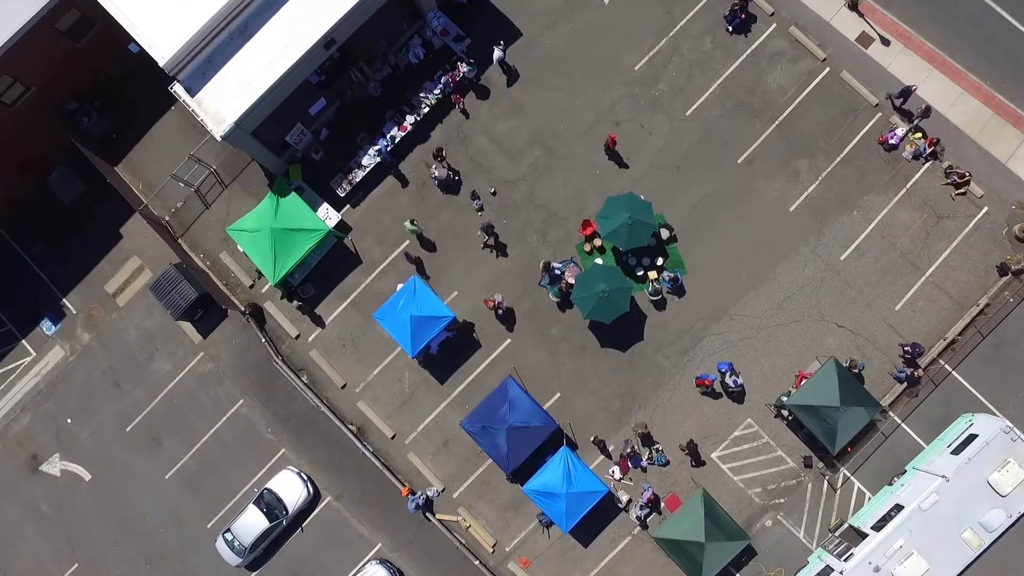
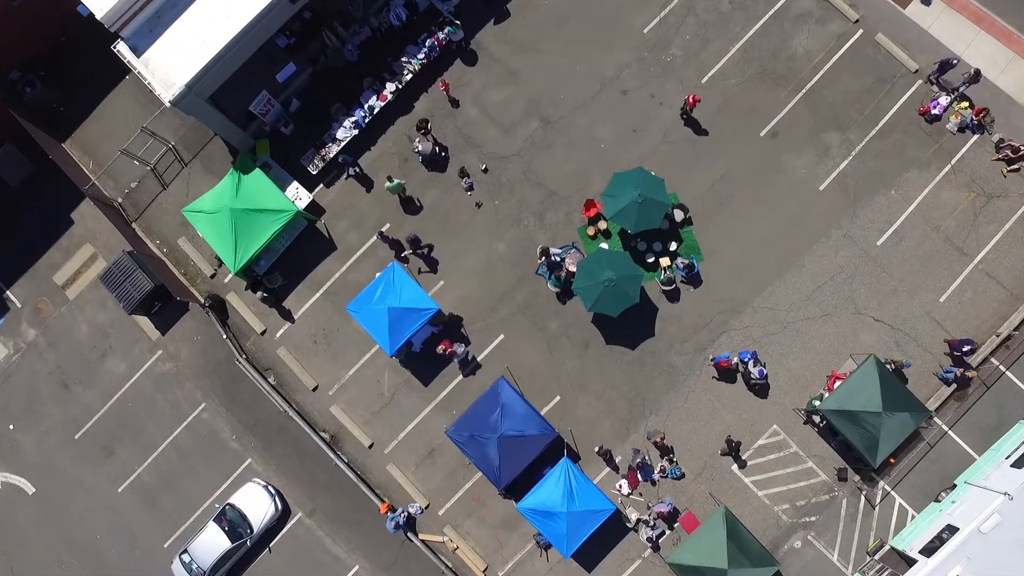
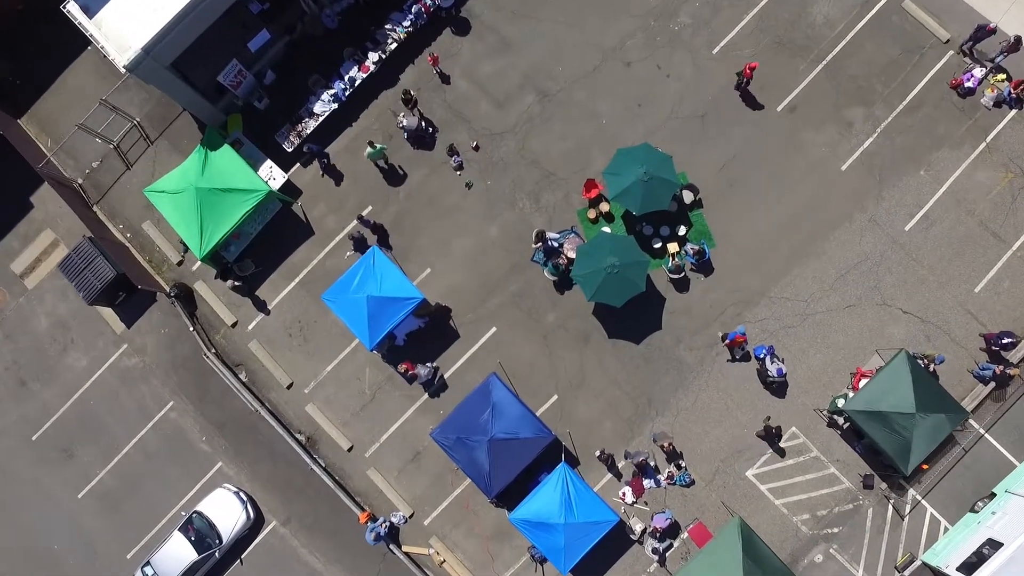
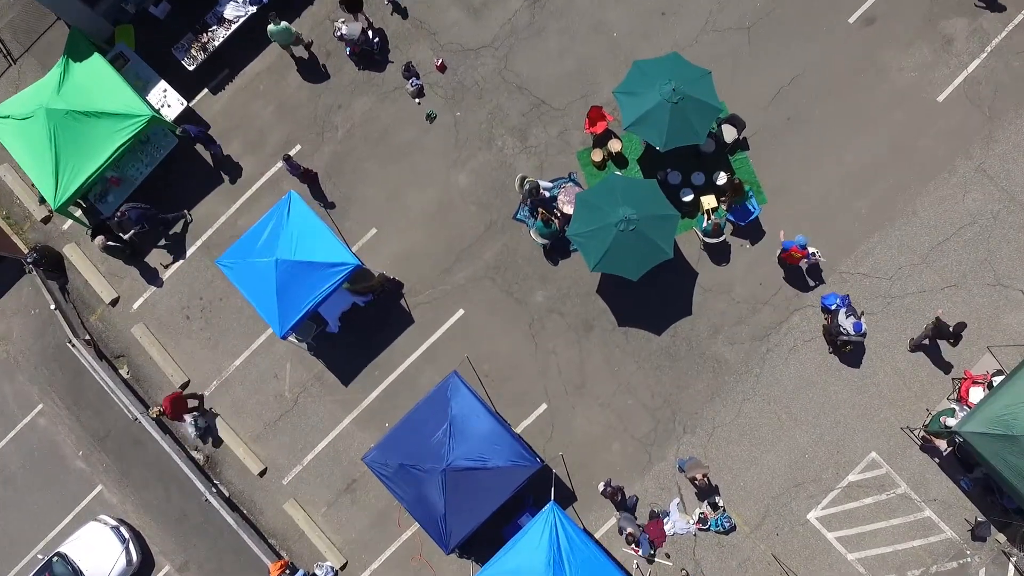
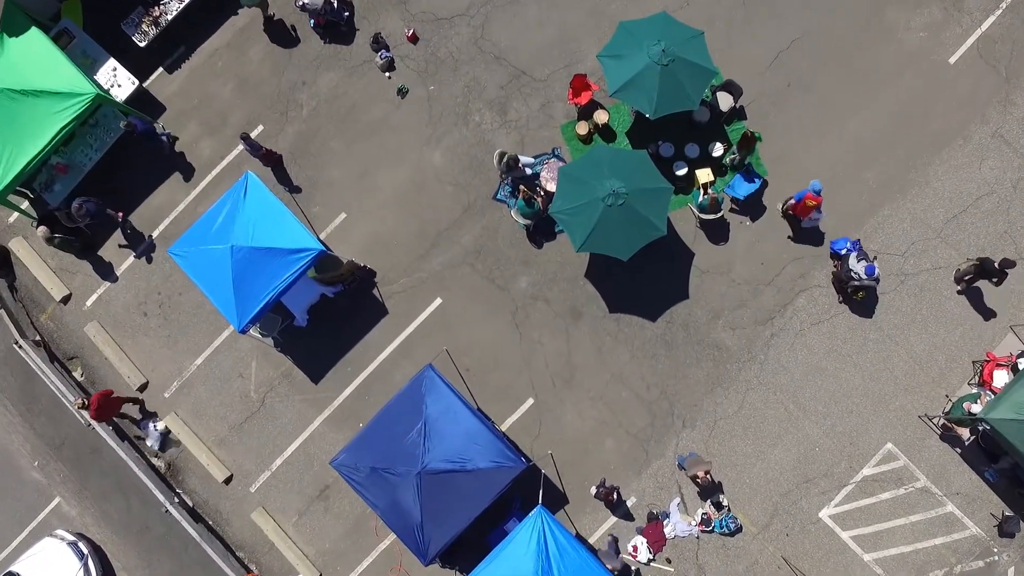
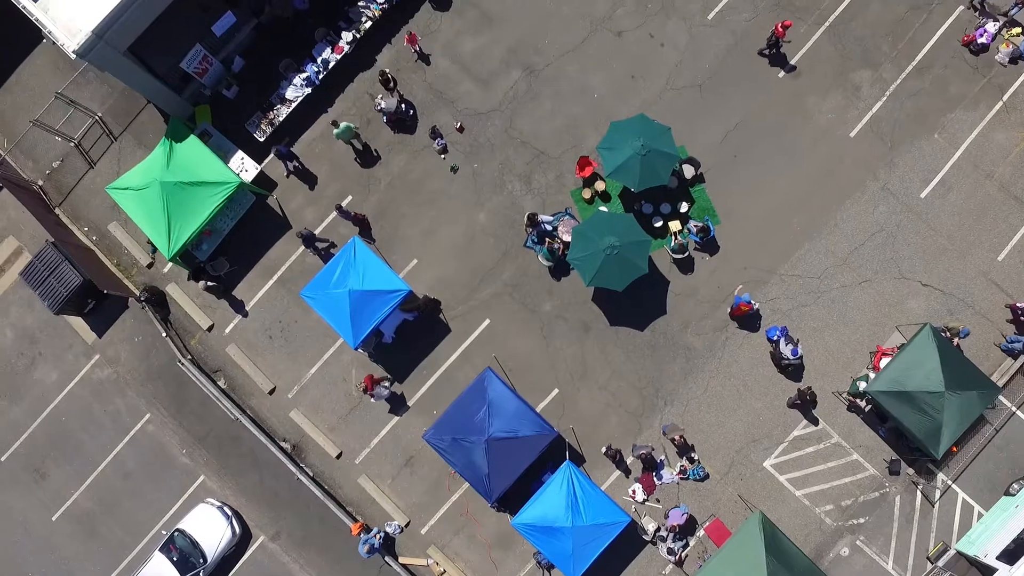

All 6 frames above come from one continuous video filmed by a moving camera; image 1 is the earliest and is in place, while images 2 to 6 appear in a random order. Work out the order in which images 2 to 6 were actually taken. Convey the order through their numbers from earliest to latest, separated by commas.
2, 3, 6, 4, 5
